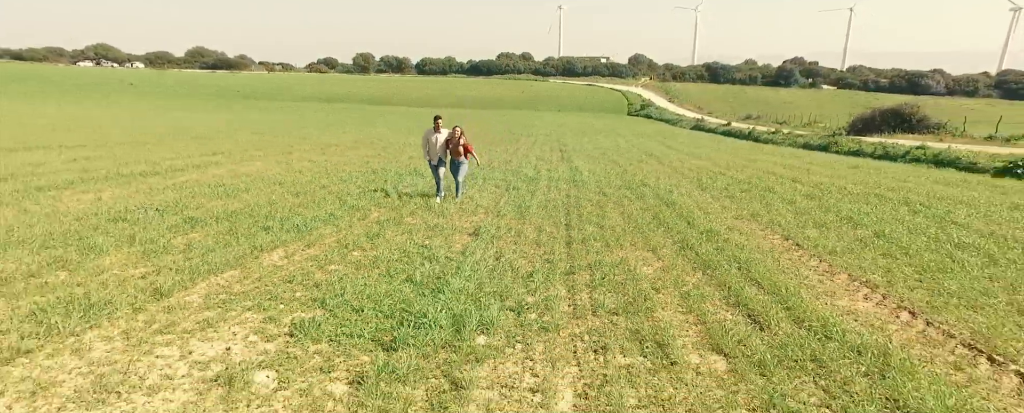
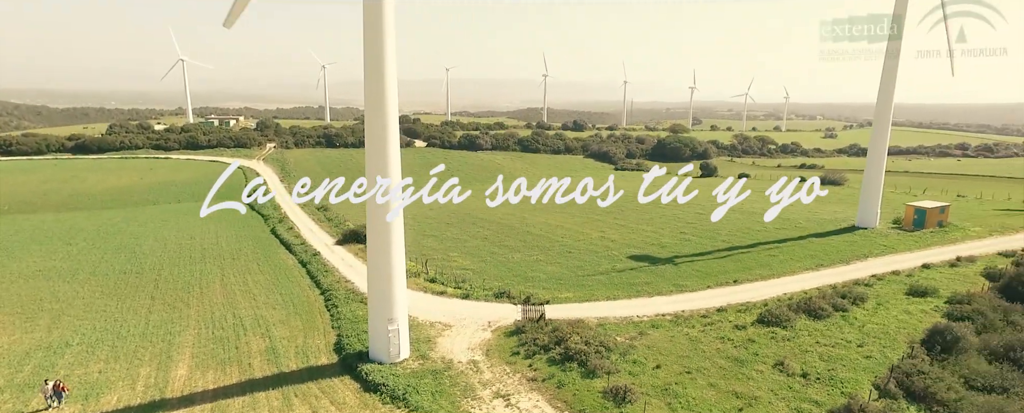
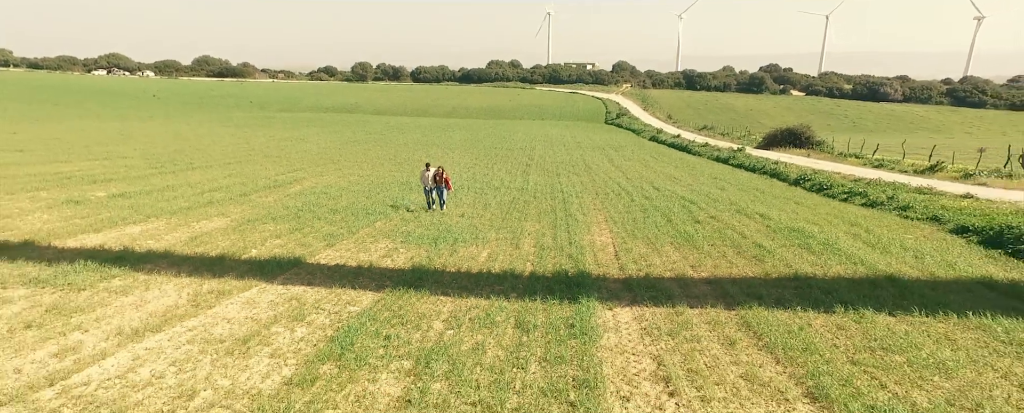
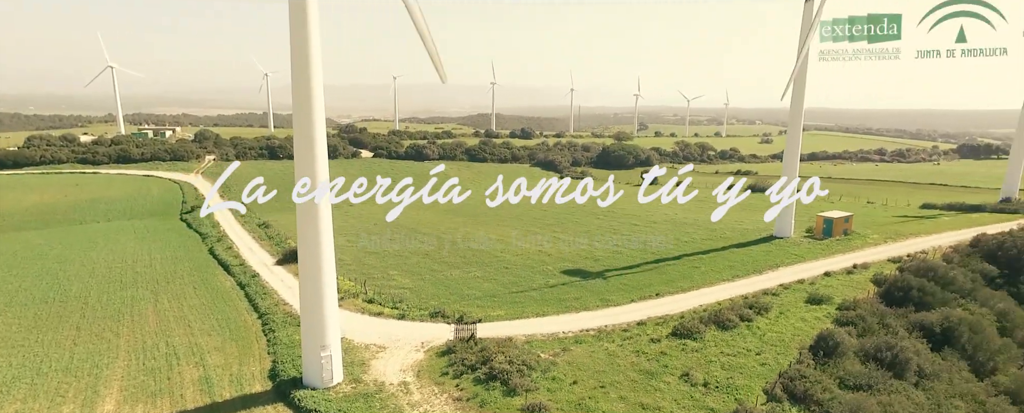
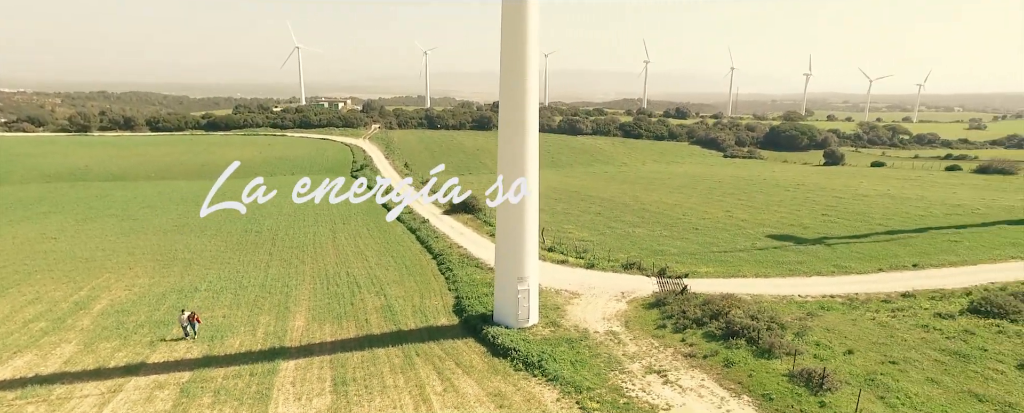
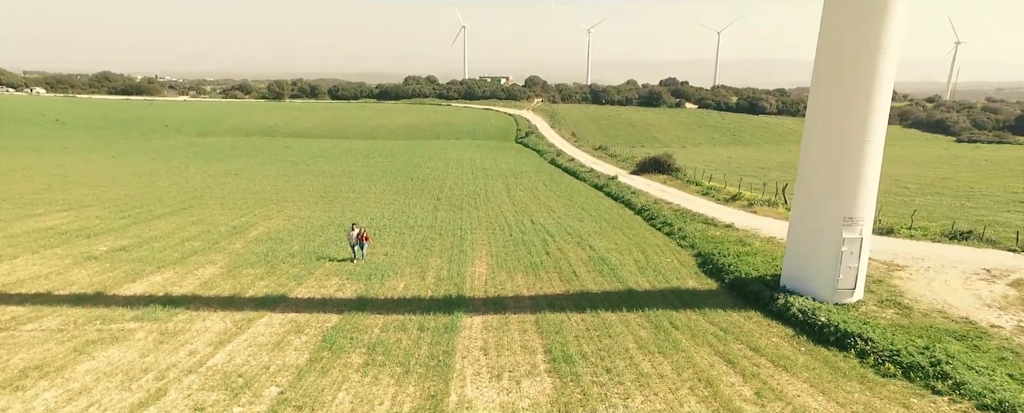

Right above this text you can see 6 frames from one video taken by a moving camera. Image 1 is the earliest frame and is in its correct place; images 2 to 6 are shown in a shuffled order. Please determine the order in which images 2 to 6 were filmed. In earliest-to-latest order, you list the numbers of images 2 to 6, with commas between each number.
3, 6, 5, 2, 4
